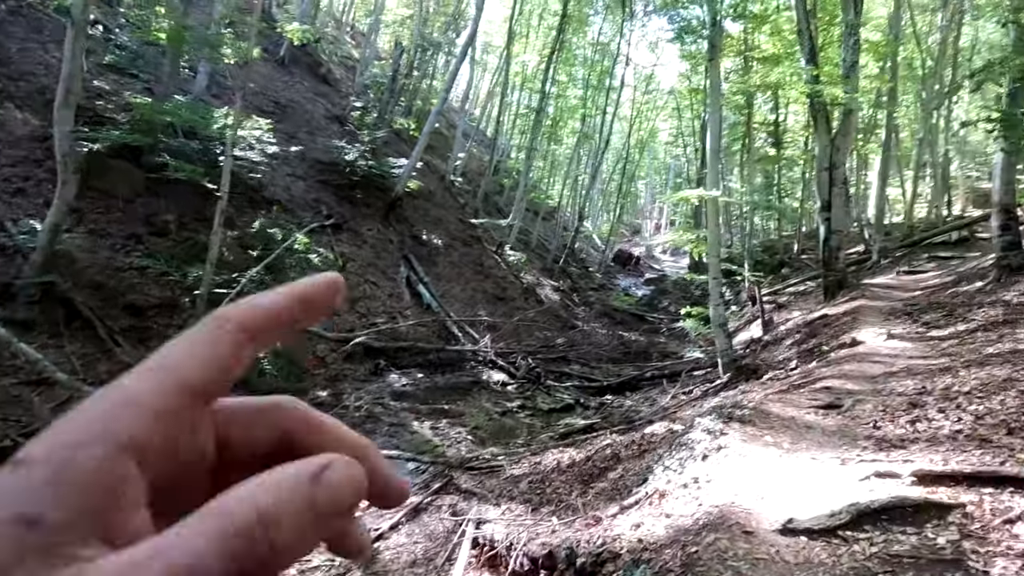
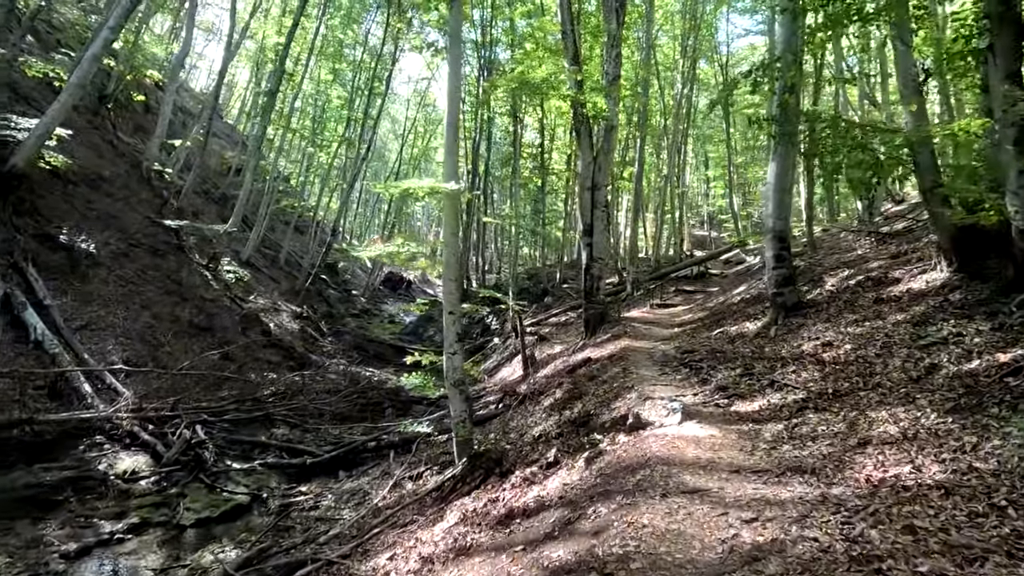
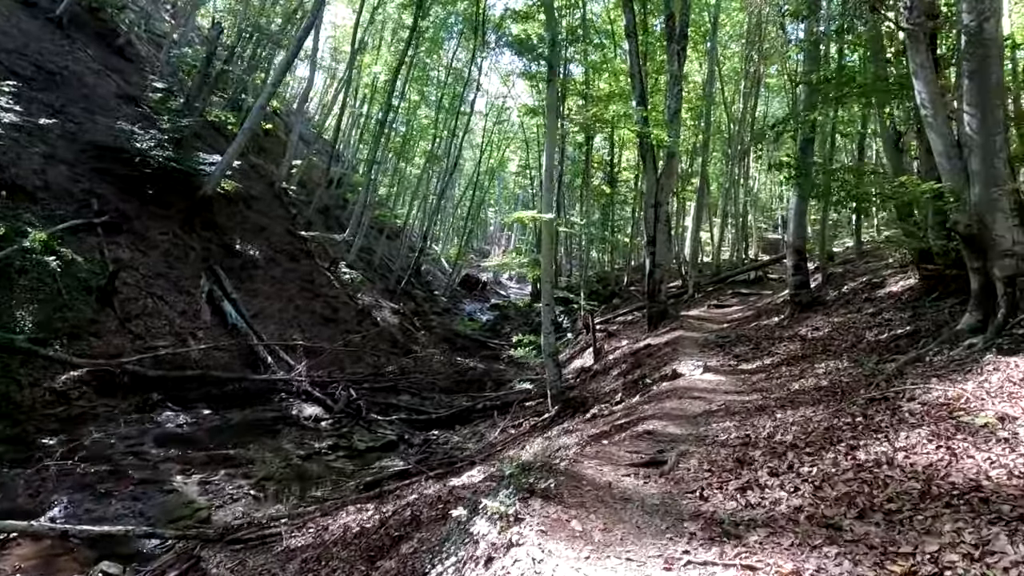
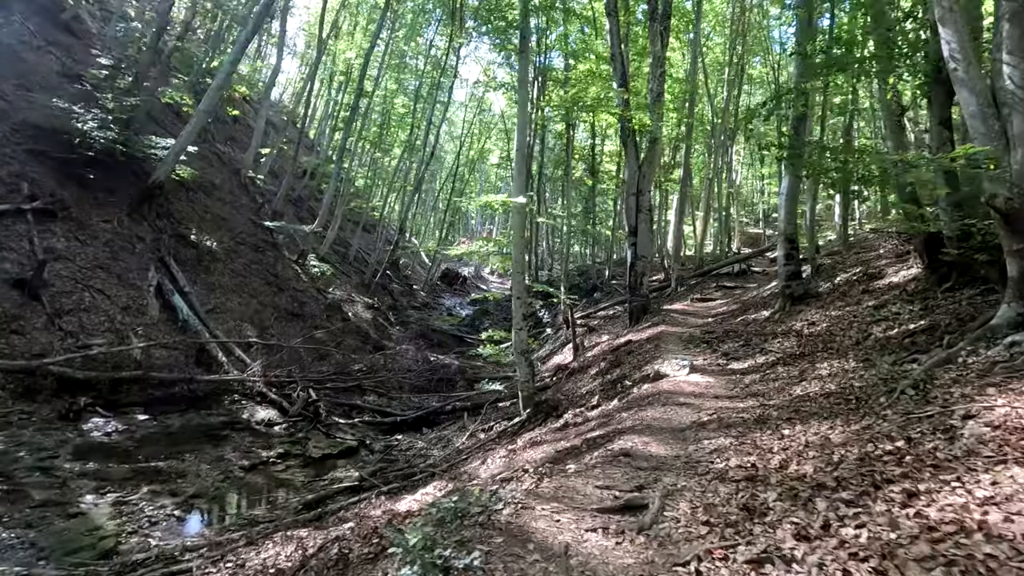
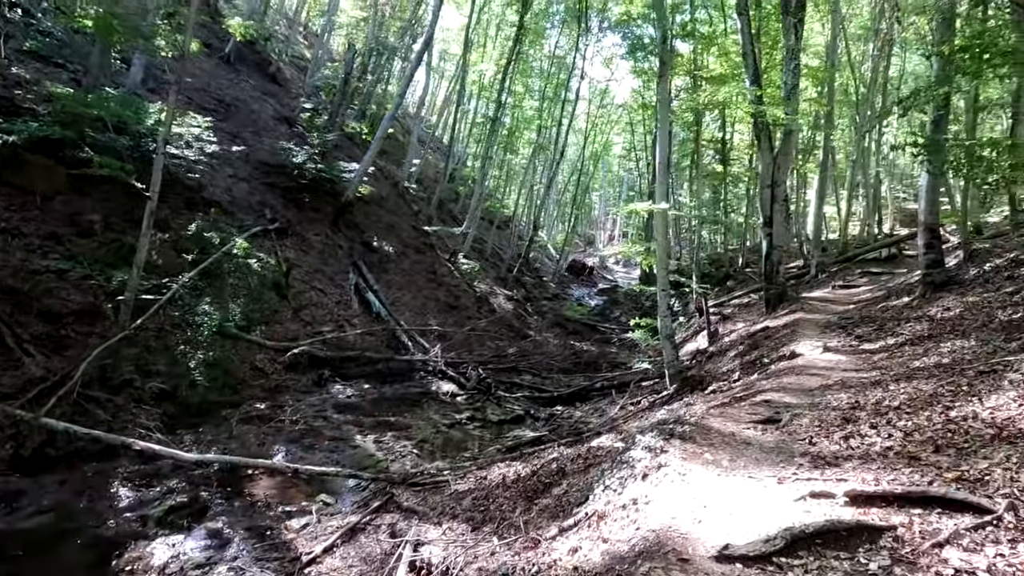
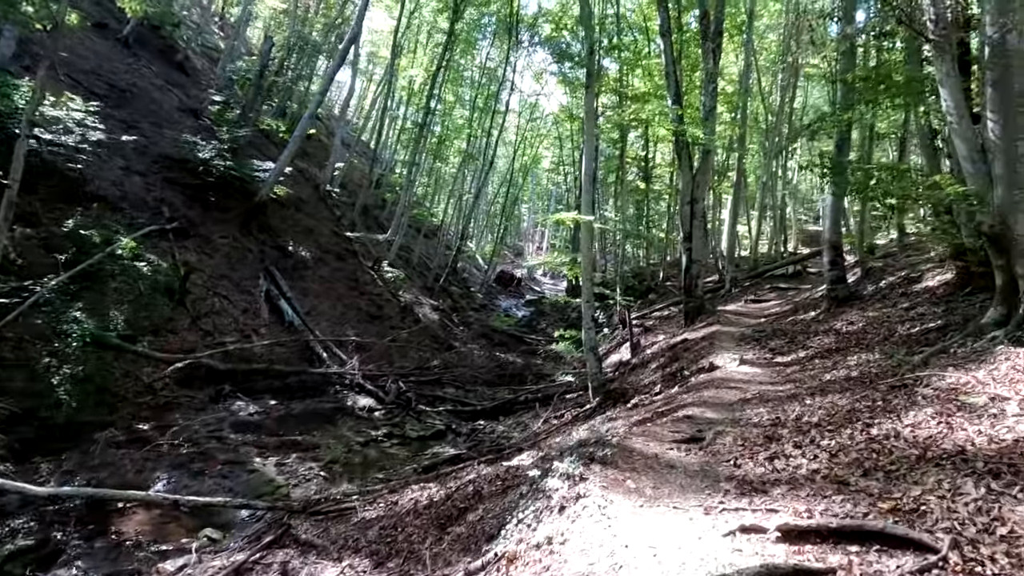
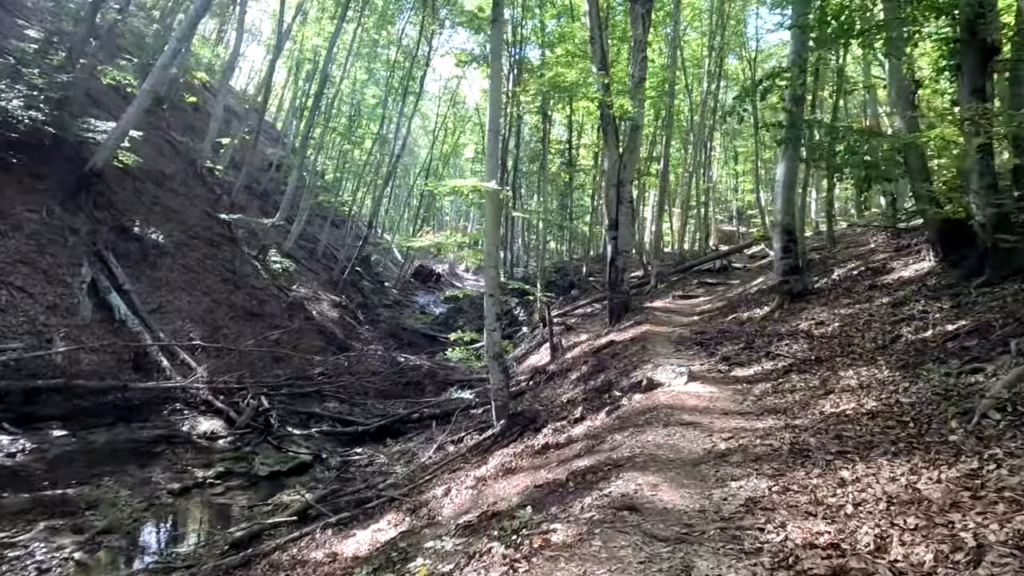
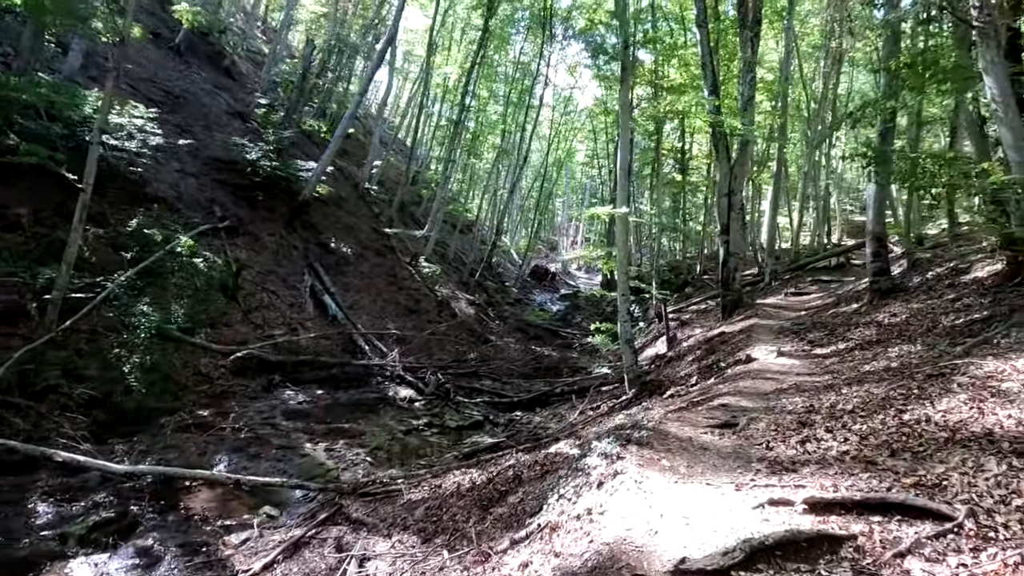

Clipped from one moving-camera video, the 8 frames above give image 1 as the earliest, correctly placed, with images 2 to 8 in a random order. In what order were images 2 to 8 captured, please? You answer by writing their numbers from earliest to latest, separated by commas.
5, 8, 6, 3, 4, 7, 2
